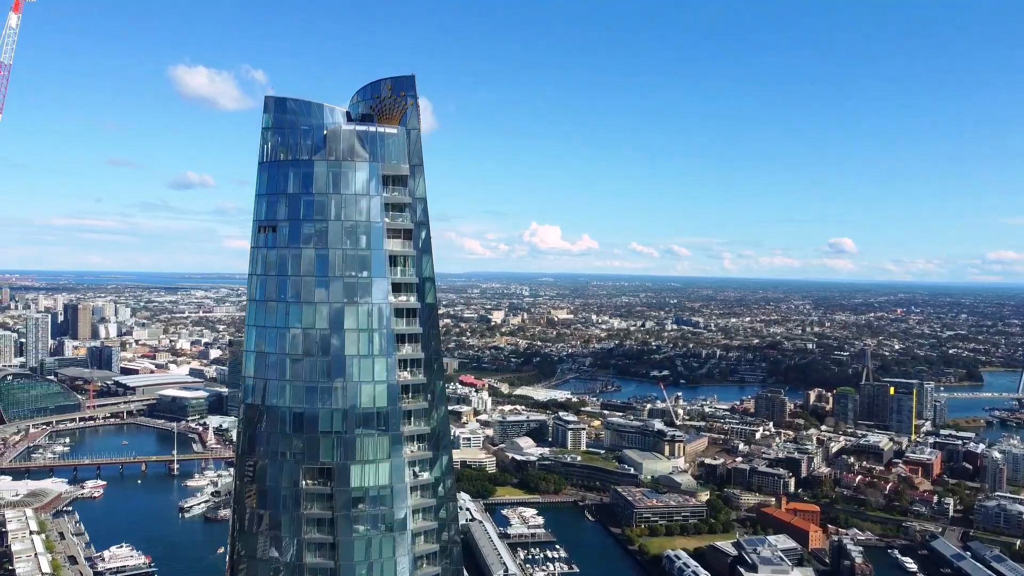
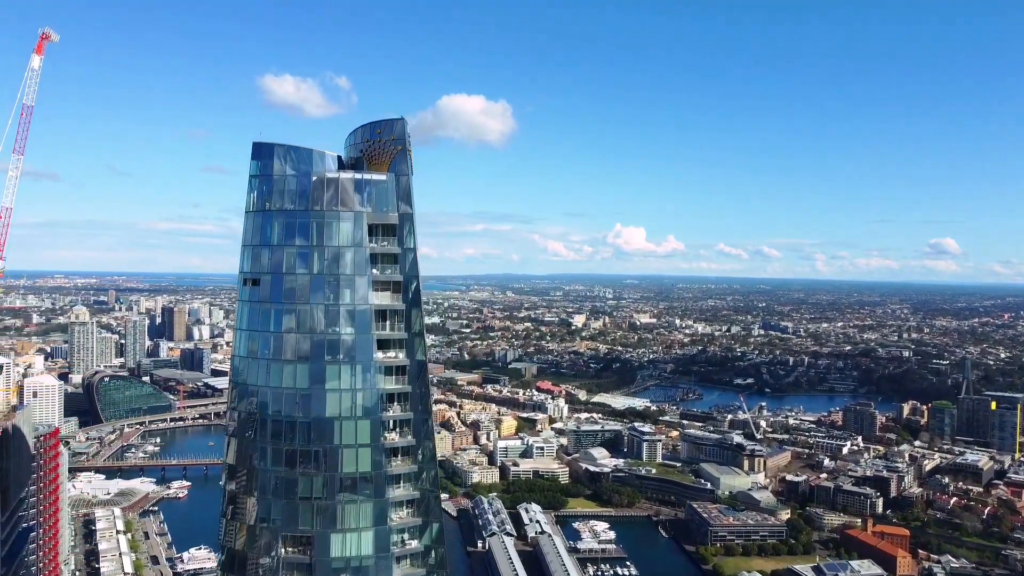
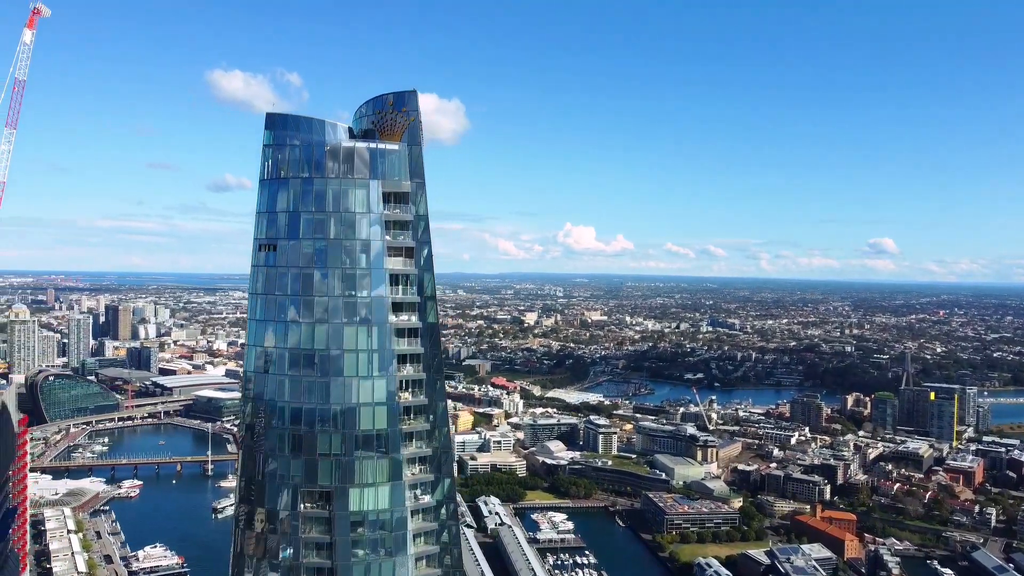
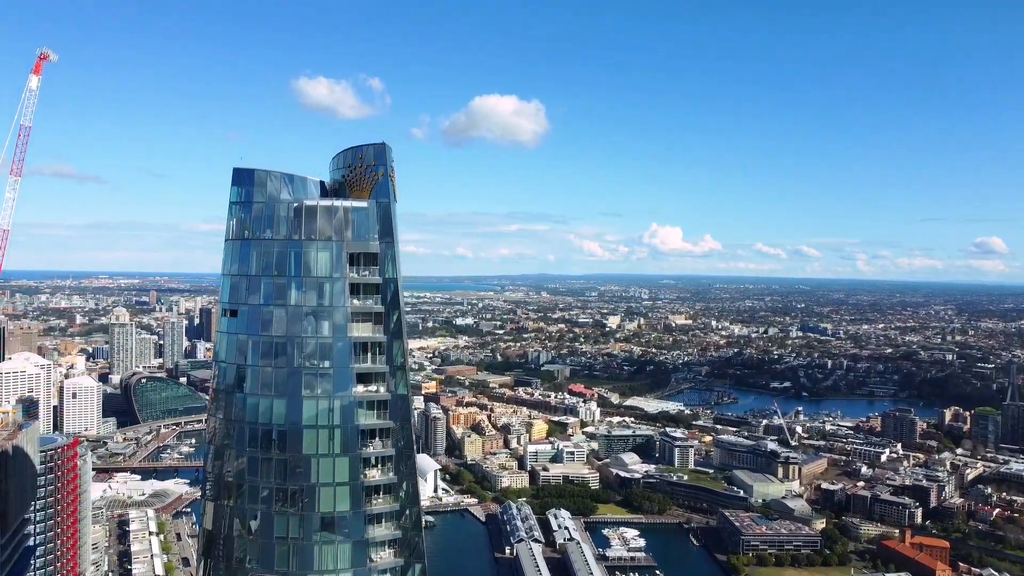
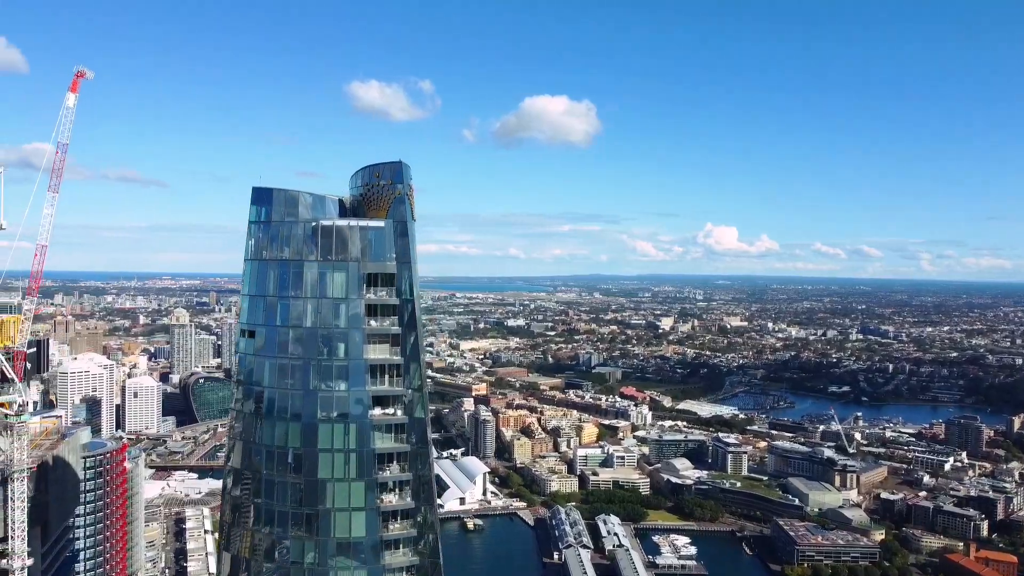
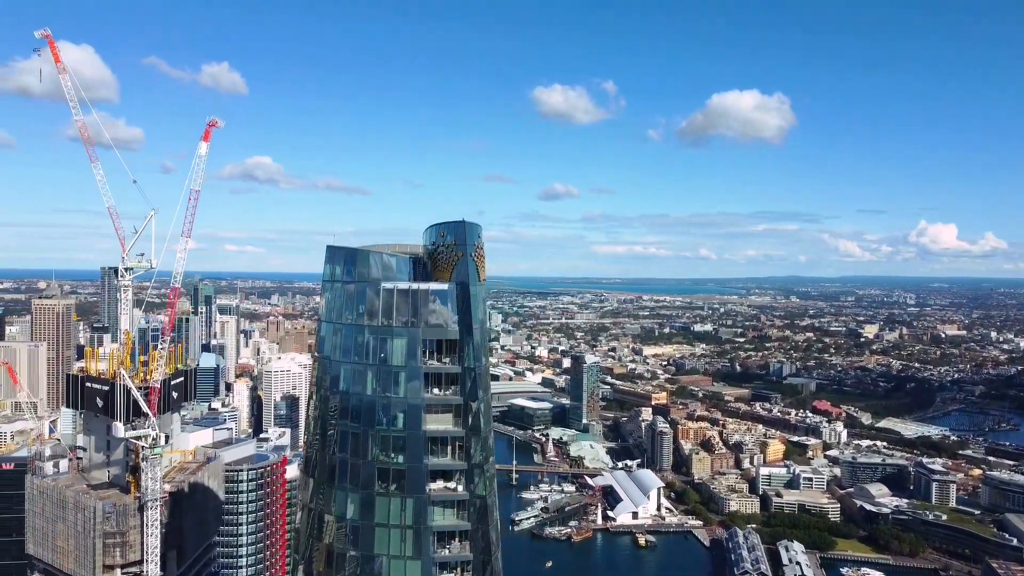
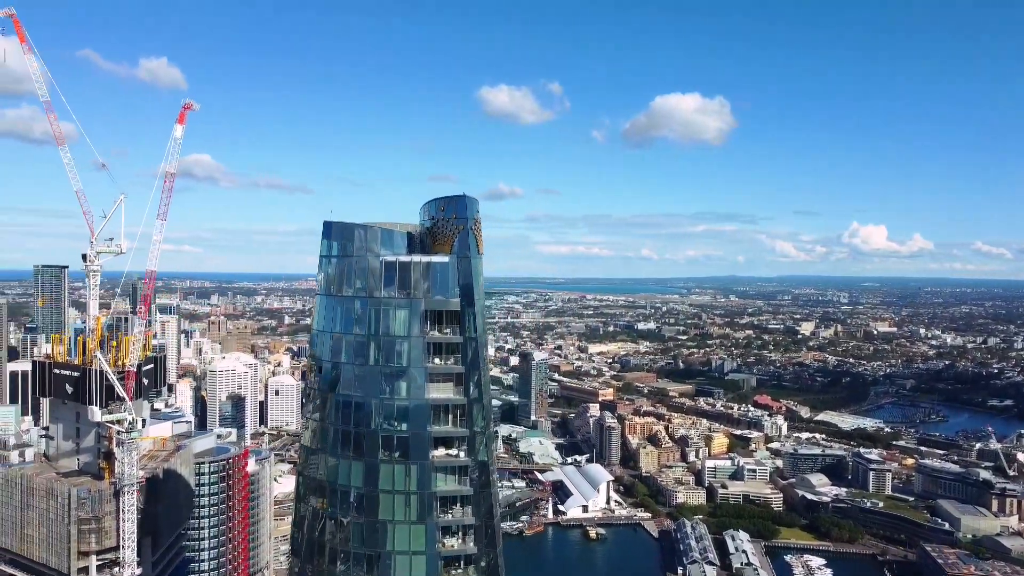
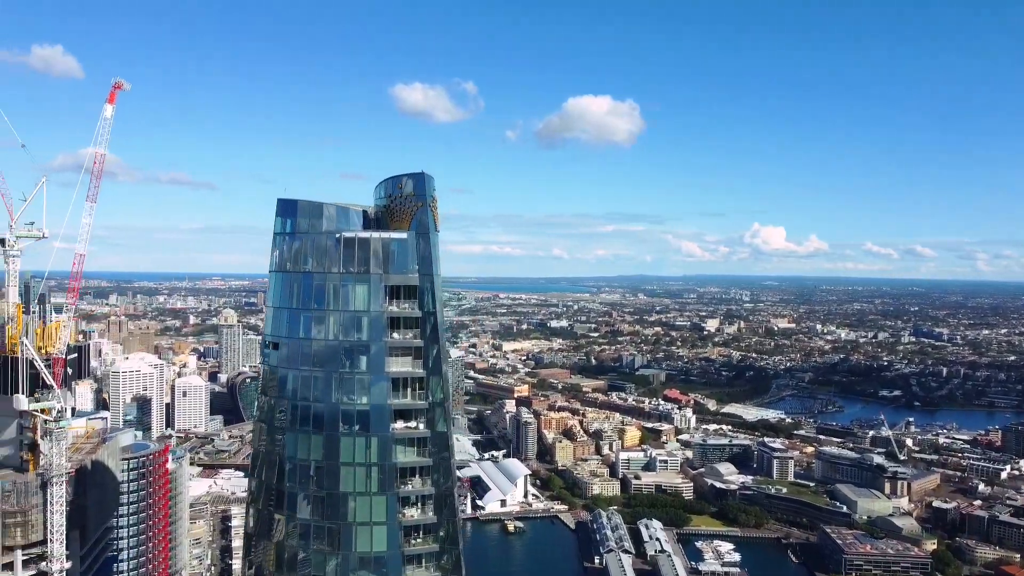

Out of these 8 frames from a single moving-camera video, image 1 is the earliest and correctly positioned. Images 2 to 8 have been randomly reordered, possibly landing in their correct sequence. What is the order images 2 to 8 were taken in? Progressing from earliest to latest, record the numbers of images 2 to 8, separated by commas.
3, 2, 4, 5, 8, 7, 6
